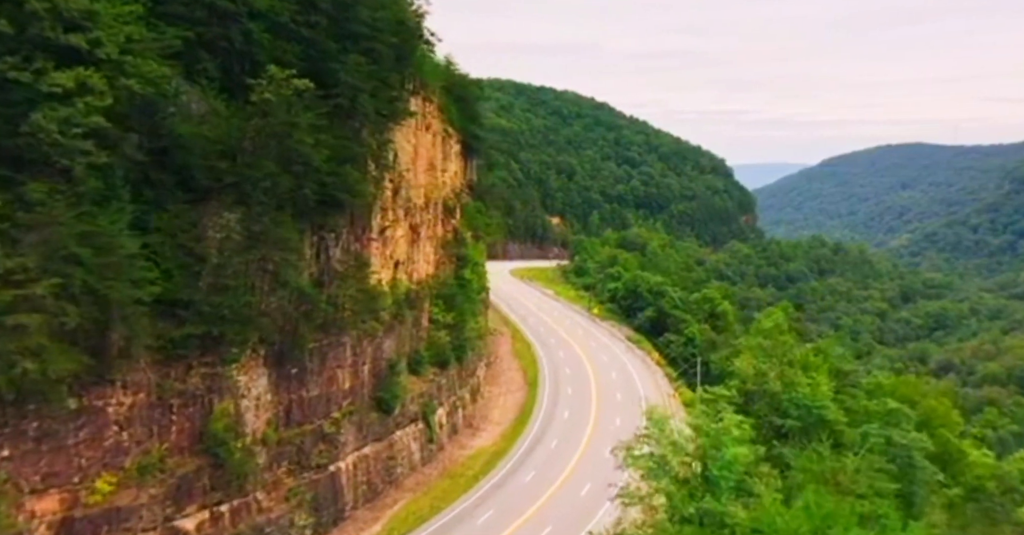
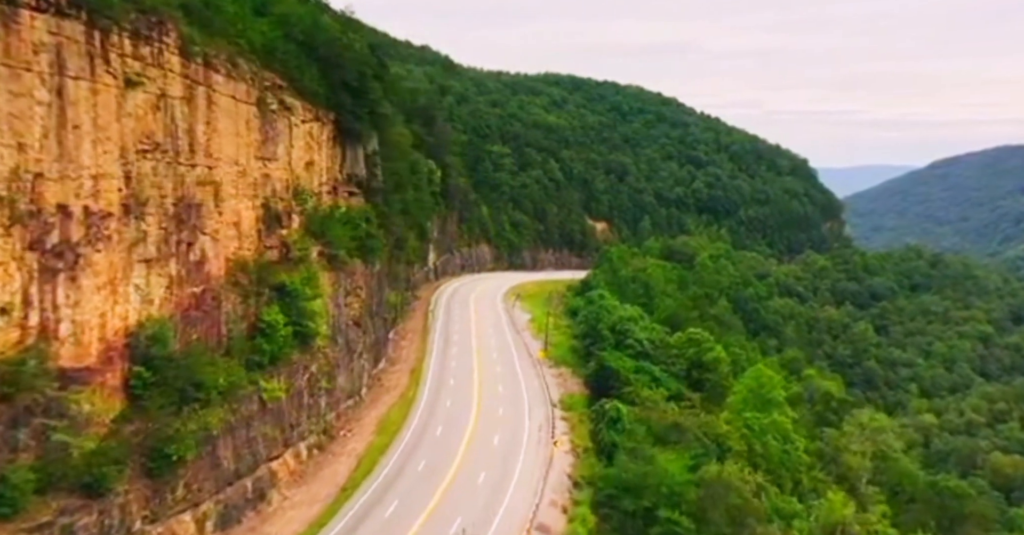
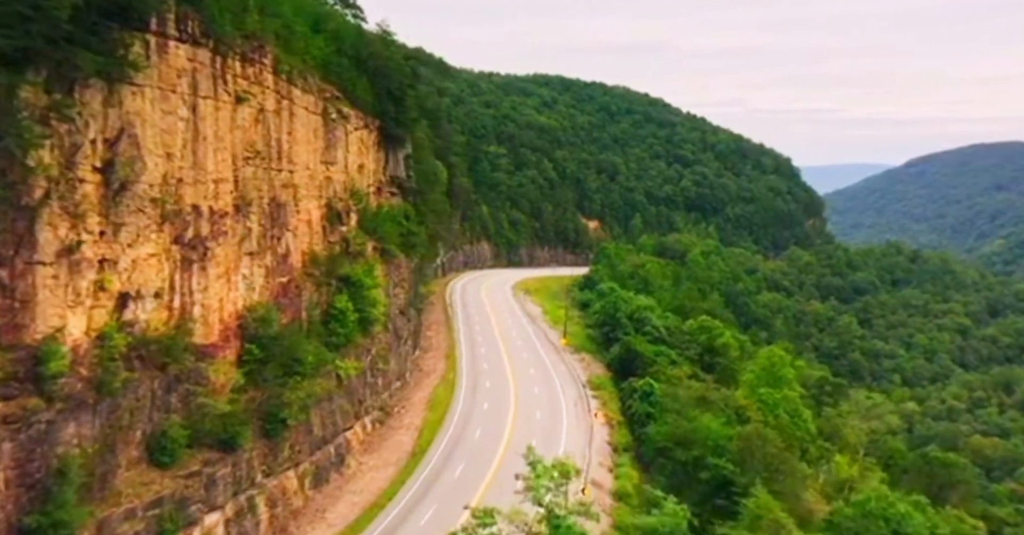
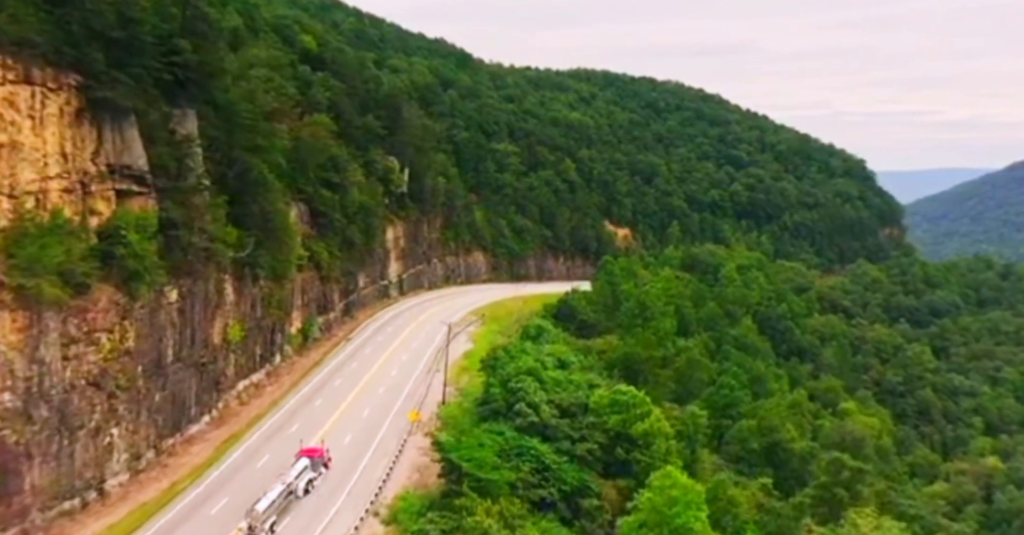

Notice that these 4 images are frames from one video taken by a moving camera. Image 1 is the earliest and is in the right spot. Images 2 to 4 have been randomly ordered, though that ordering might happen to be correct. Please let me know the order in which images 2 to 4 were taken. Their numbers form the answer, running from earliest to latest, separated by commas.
3, 2, 4
